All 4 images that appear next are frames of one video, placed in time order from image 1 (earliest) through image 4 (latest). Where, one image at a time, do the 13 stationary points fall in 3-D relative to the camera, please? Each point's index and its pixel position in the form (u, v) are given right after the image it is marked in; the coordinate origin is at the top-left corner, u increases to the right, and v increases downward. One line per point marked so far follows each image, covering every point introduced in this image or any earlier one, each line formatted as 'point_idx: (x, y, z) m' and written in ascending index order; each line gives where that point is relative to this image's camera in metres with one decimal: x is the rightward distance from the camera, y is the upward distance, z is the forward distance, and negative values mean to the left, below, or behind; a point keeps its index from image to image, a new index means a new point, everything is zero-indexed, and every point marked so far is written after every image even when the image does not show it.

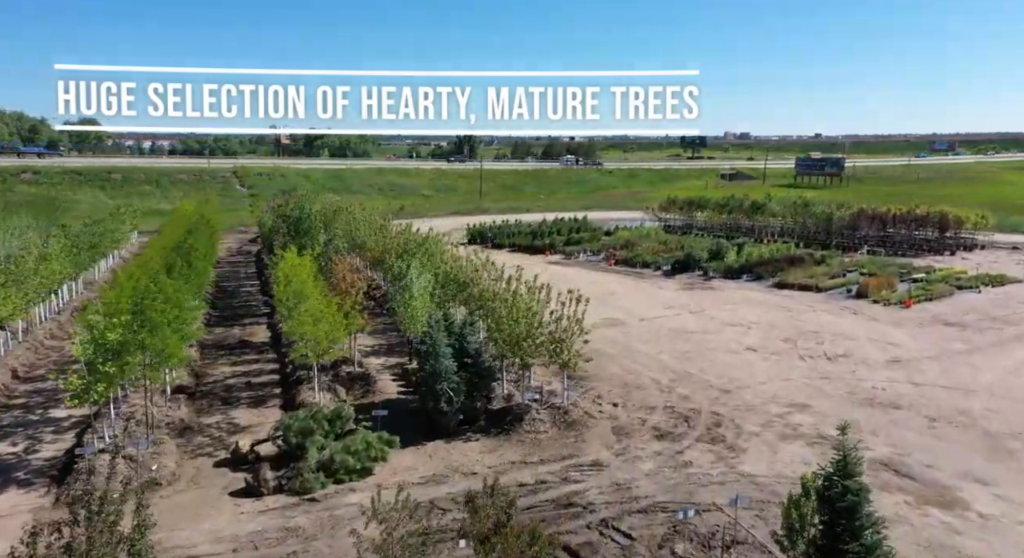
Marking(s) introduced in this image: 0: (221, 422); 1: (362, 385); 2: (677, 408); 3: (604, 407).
0: (-5.3, -2.6, +14.6) m
1: (-3.1, -2.1, +16.5) m
2: (+3.2, -2.6, +16.0) m
3: (+1.8, -2.5, +16.0) m
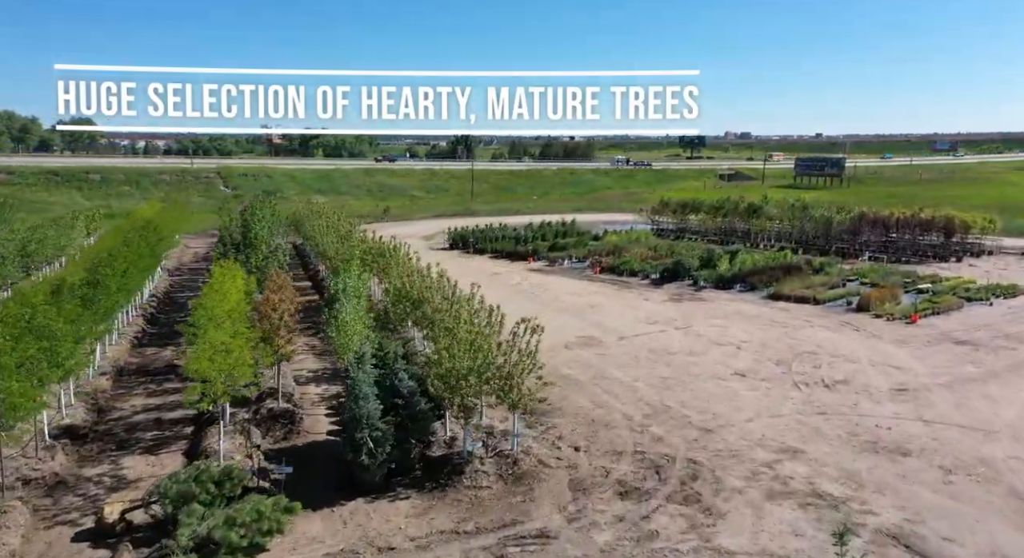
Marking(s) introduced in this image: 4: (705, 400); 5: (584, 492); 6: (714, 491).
0: (-6.2, -3.0, +12.4) m
1: (-4.0, -2.5, +14.2) m
2: (+2.3, -3.0, +13.7) m
3: (+0.8, -2.9, +13.7) m
4: (+4.0, -2.5, +16.7) m
5: (+1.1, -3.2, +12.1) m
6: (+3.0, -3.2, +12.1) m
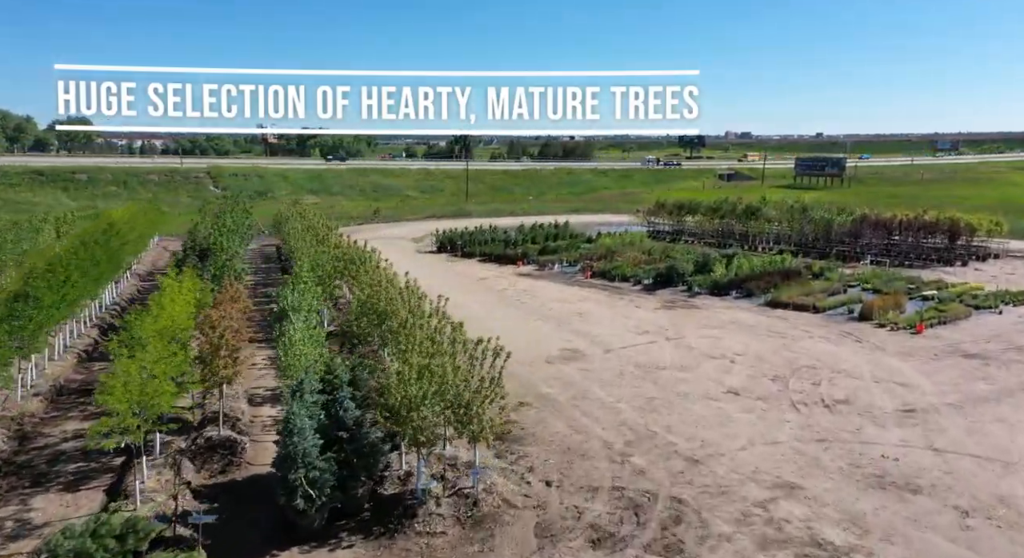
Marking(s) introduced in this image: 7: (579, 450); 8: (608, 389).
0: (-6.7, -3.2, +10.9) m
1: (-4.6, -2.7, +12.8) m
2: (+1.7, -3.2, +12.3) m
3: (+0.3, -3.2, +12.3) m
4: (+3.4, -2.7, +15.2) m
5: (+0.5, -3.4, +10.7) m
6: (+2.4, -3.4, +10.6) m
7: (+1.2, -2.9, +14.0) m
8: (+2.1, -2.4, +17.7) m
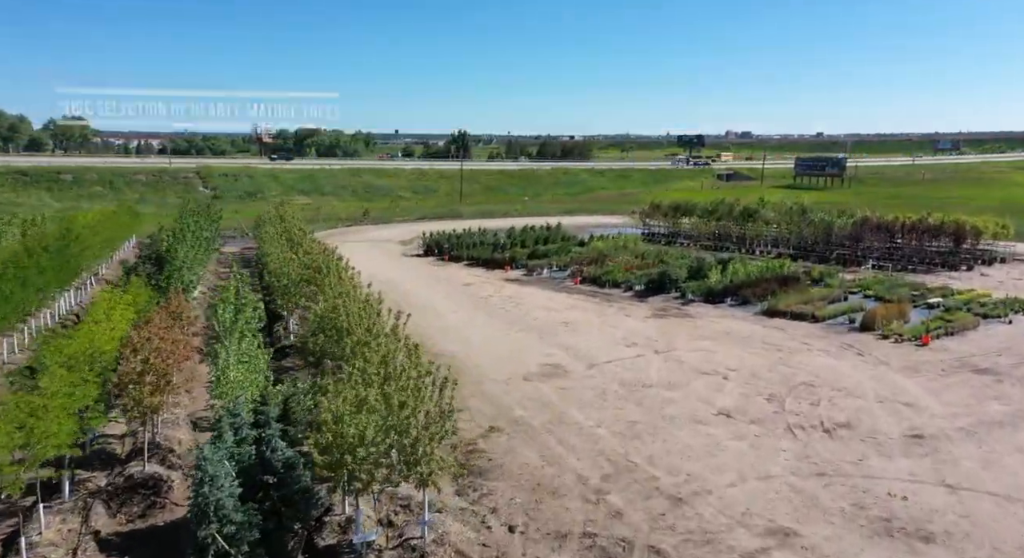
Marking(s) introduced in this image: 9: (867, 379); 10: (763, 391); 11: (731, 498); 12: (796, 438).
0: (-7.3, -3.5, +9.4) m
1: (-5.1, -3.0, +11.3) m
2: (+1.2, -3.4, +10.8) m
3: (-0.3, -3.4, +10.8) m
4: (+2.8, -3.0, +13.8) m
5: (-0.1, -3.7, +9.2) m
6: (+1.9, -3.6, +9.2) m
7: (+0.6, -3.2, +12.5) m
8: (+1.5, -2.6, +16.2) m
9: (+8.5, -2.4, +19.4) m
10: (+5.7, -2.5, +18.3) m
11: (+3.2, -3.2, +12.0) m
12: (+5.3, -2.9, +15.0) m
